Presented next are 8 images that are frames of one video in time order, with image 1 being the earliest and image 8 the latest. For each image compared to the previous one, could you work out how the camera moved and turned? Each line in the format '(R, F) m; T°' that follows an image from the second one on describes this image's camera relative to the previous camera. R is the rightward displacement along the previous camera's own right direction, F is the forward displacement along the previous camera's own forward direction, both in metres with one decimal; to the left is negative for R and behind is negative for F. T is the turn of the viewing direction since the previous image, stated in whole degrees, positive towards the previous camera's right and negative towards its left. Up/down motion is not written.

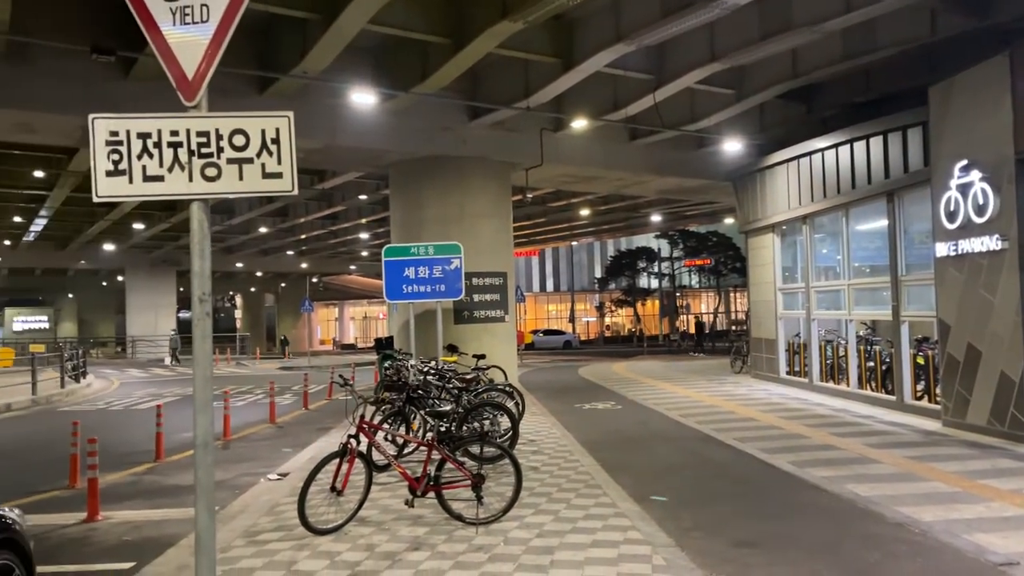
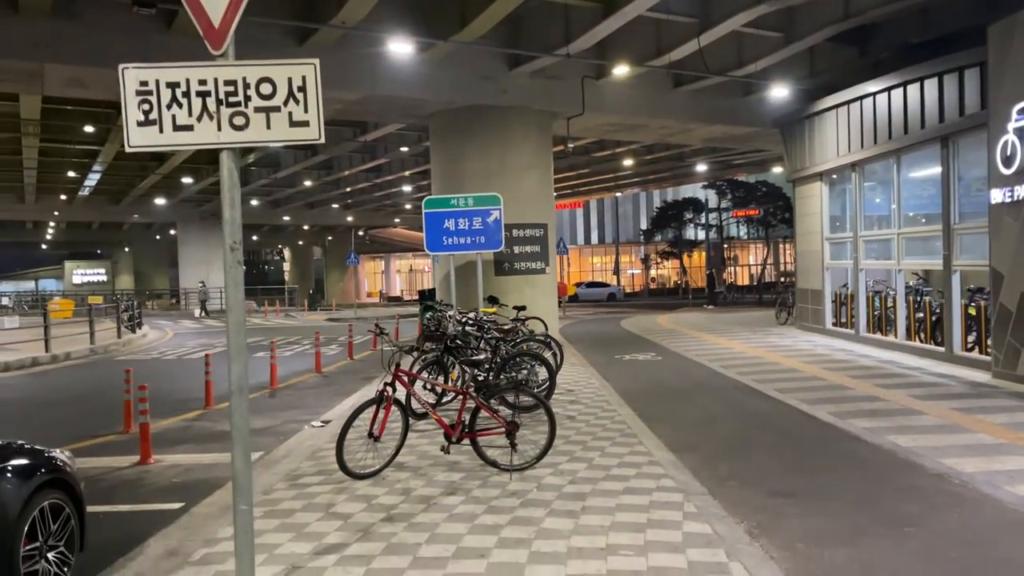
(+0.1, 0.0) m; -3°
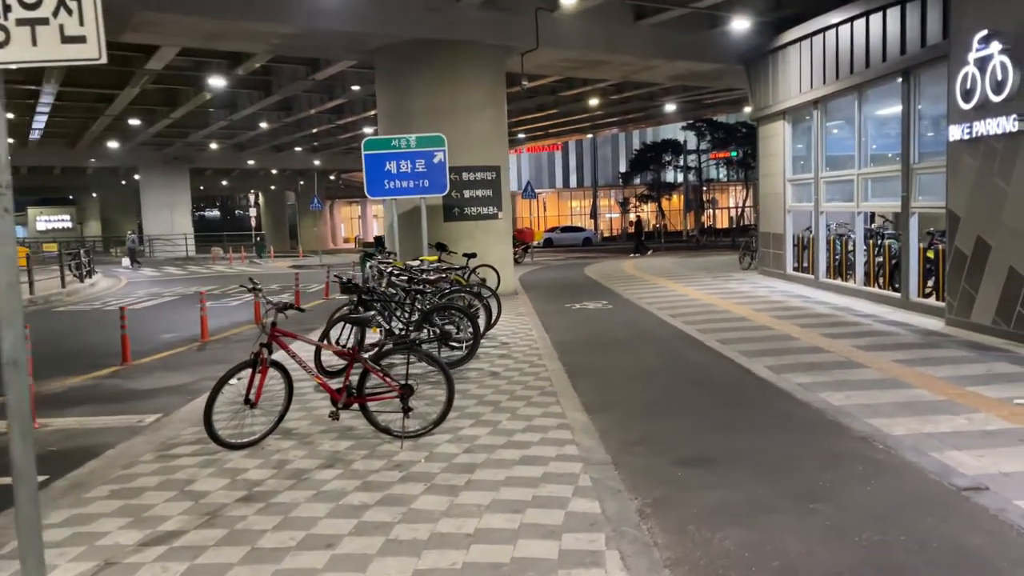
(+0.7, +0.7) m; +1°
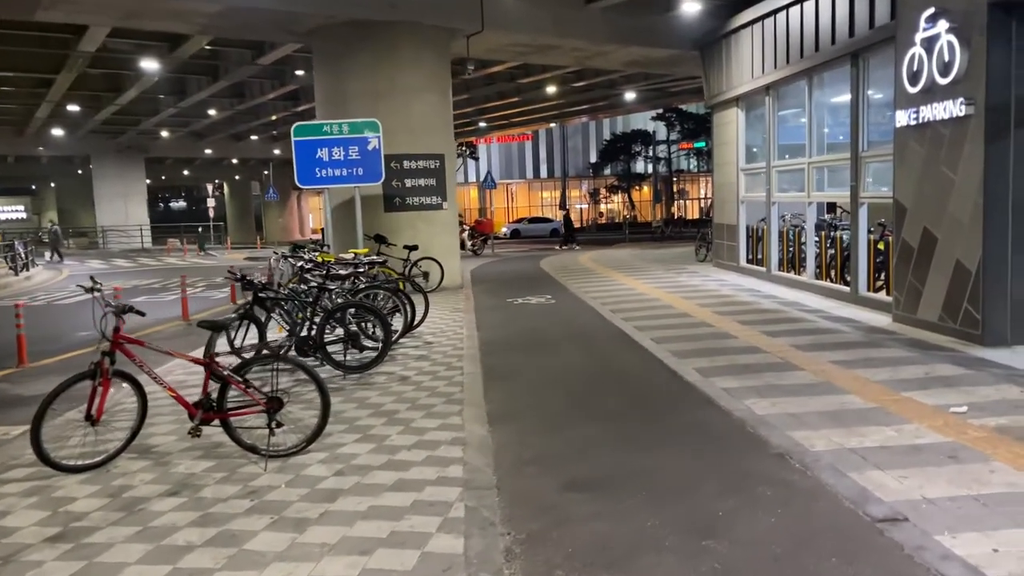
(+0.6, +0.7) m; +2°
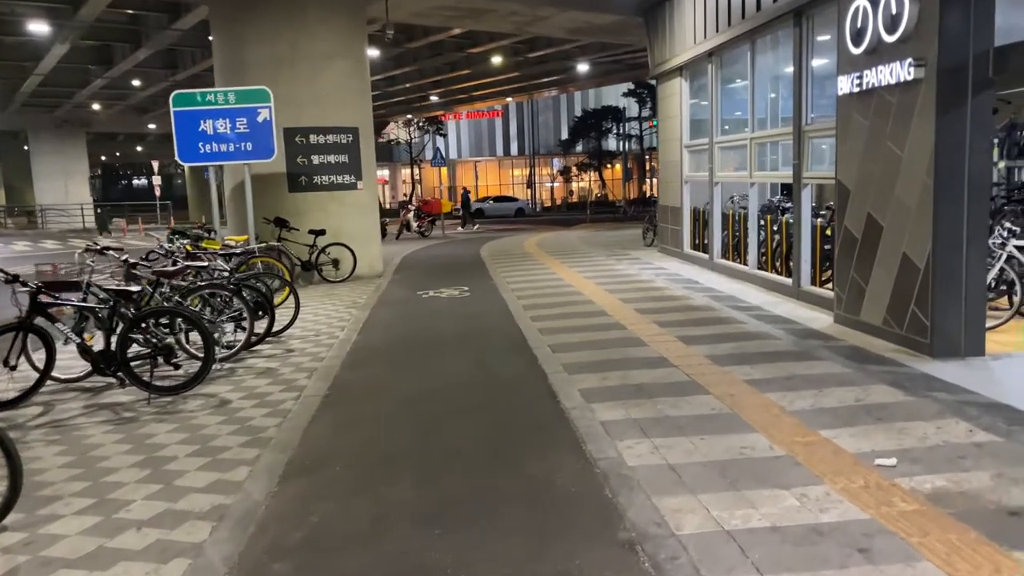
(+1.1, +1.5) m; +2°
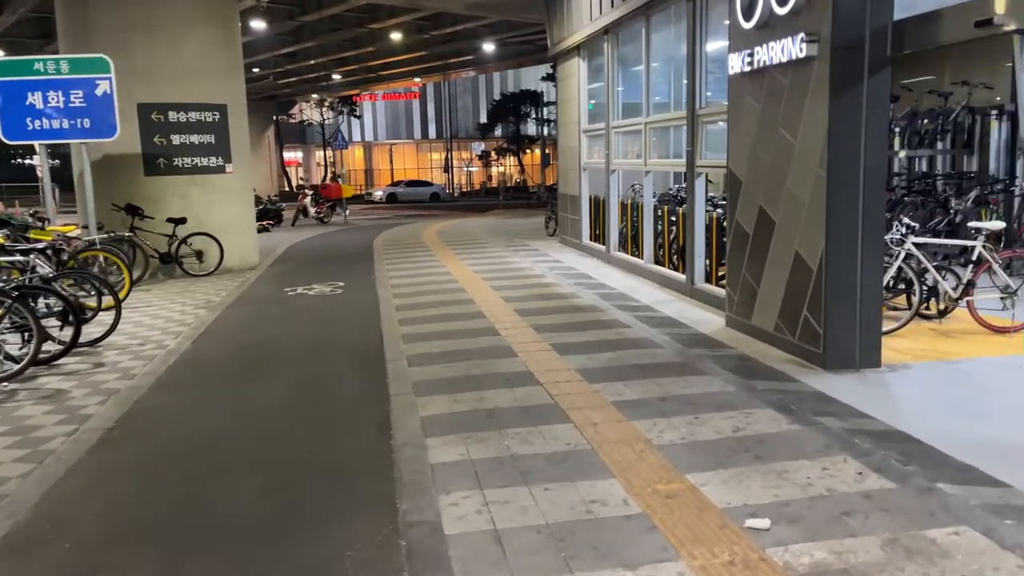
(+0.6, +1.0) m; +5°
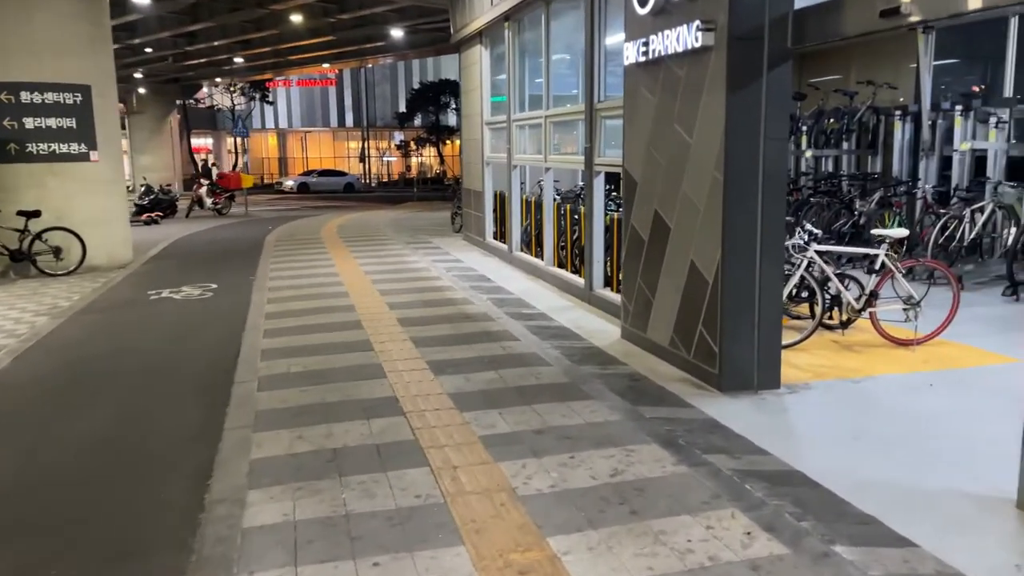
(+0.4, +0.7) m; +5°
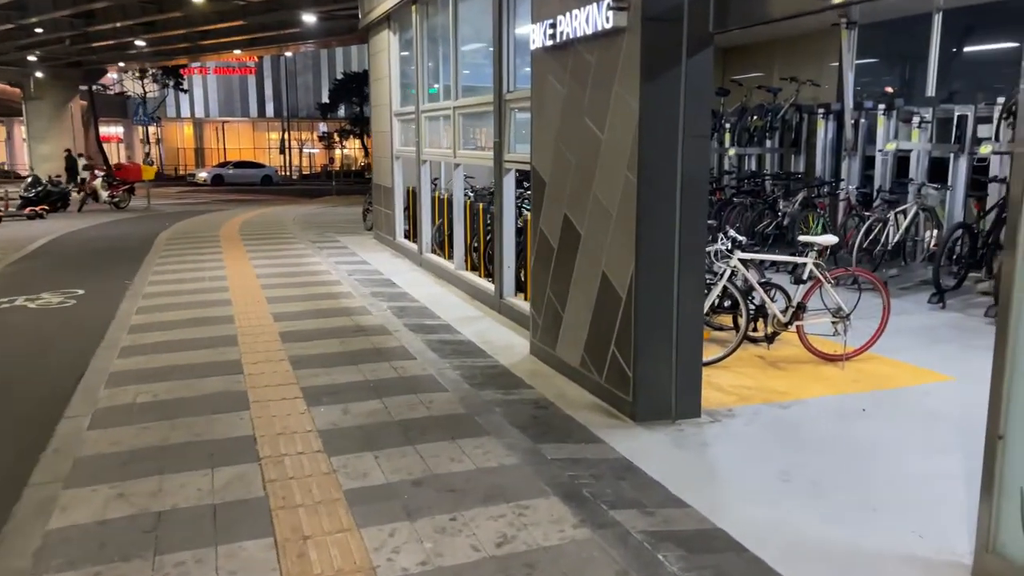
(+0.3, +0.8) m; +5°
